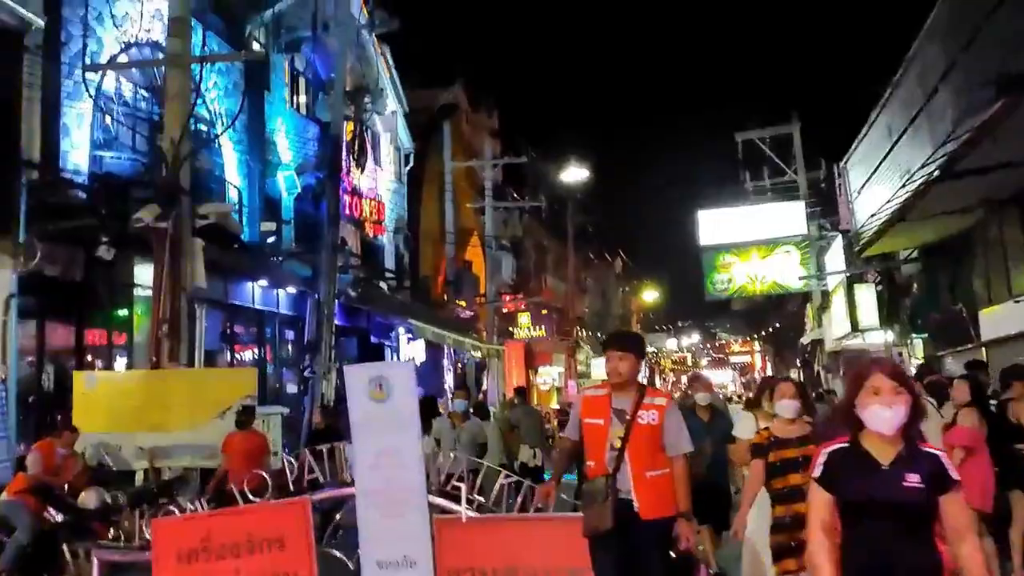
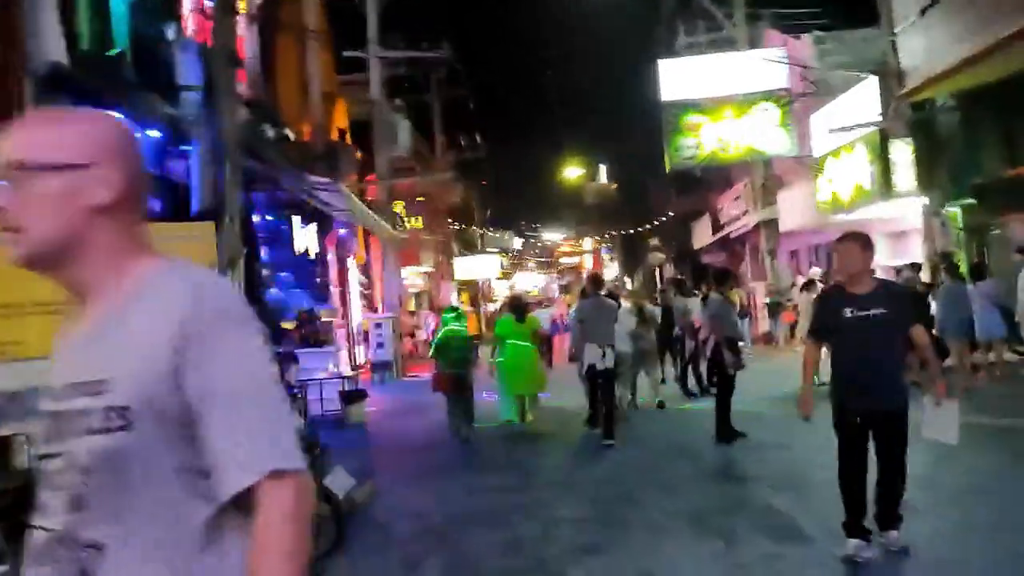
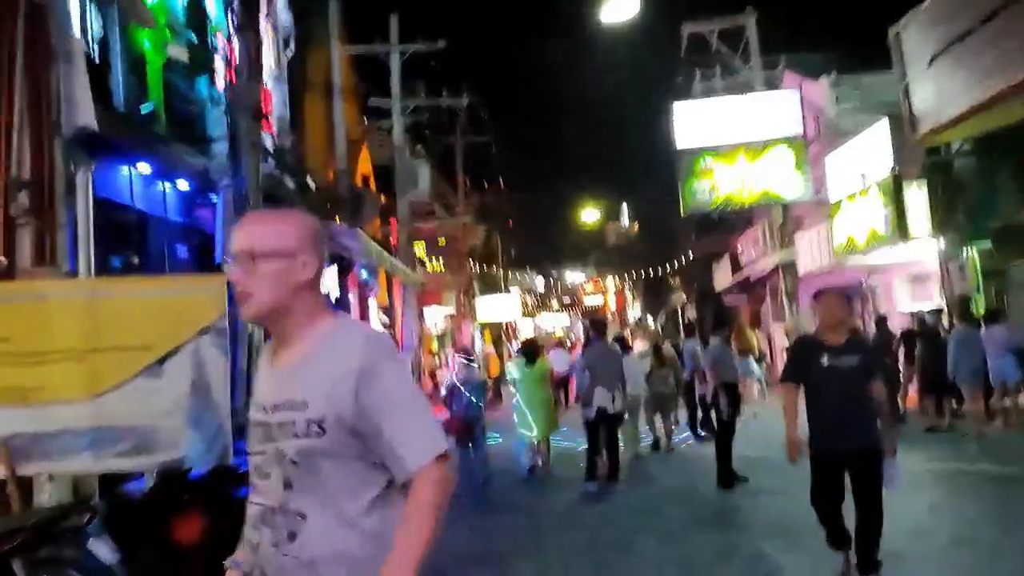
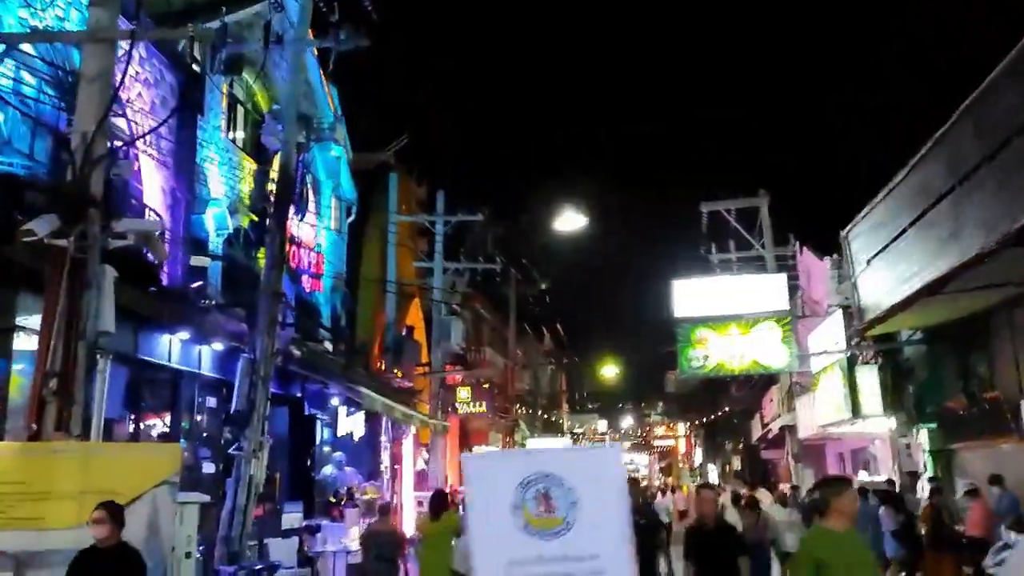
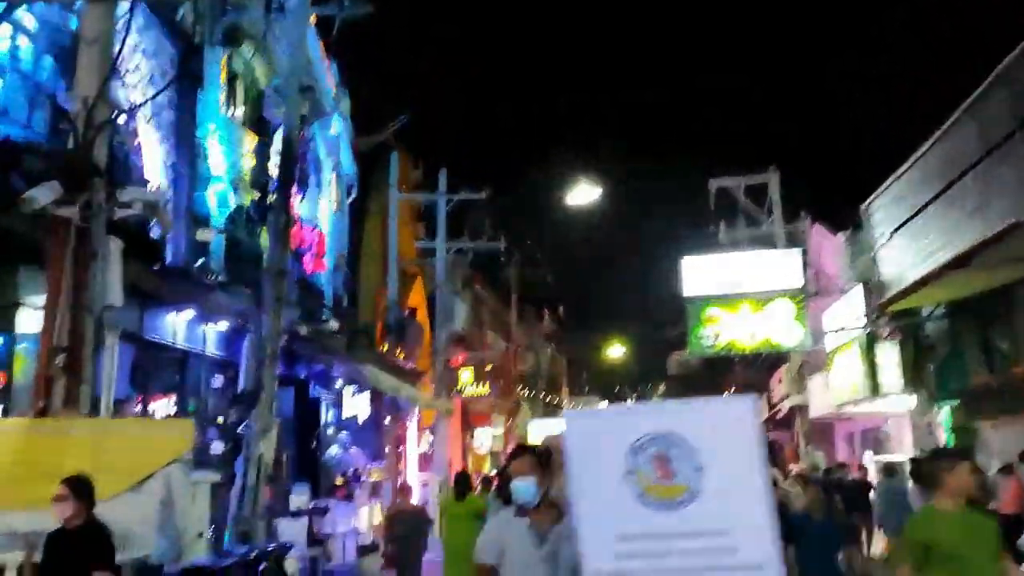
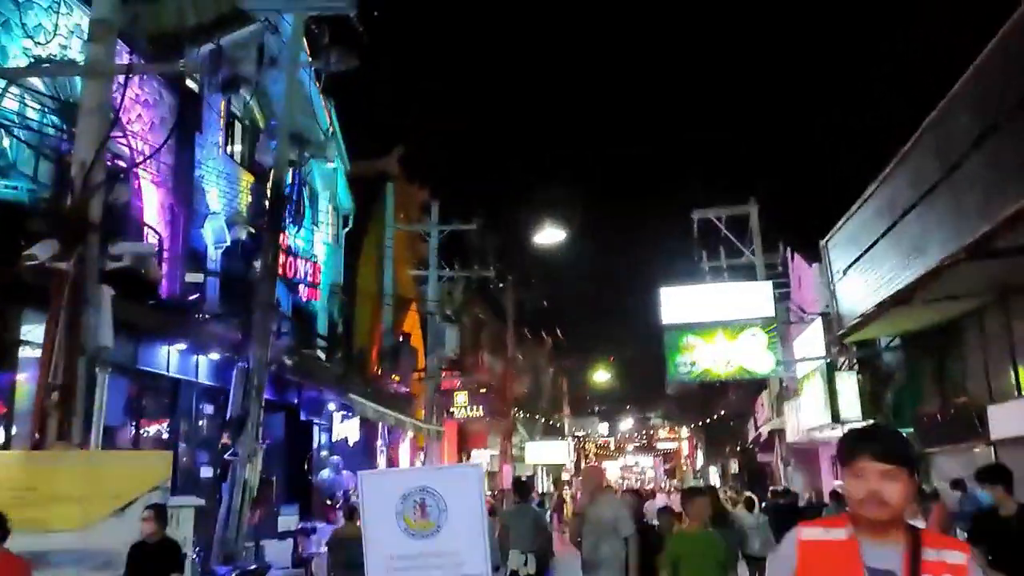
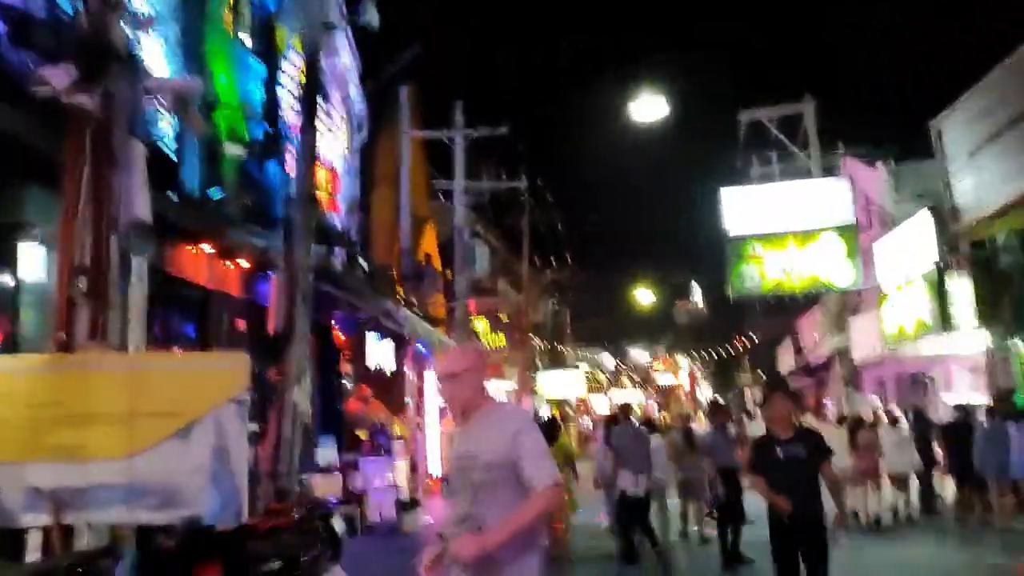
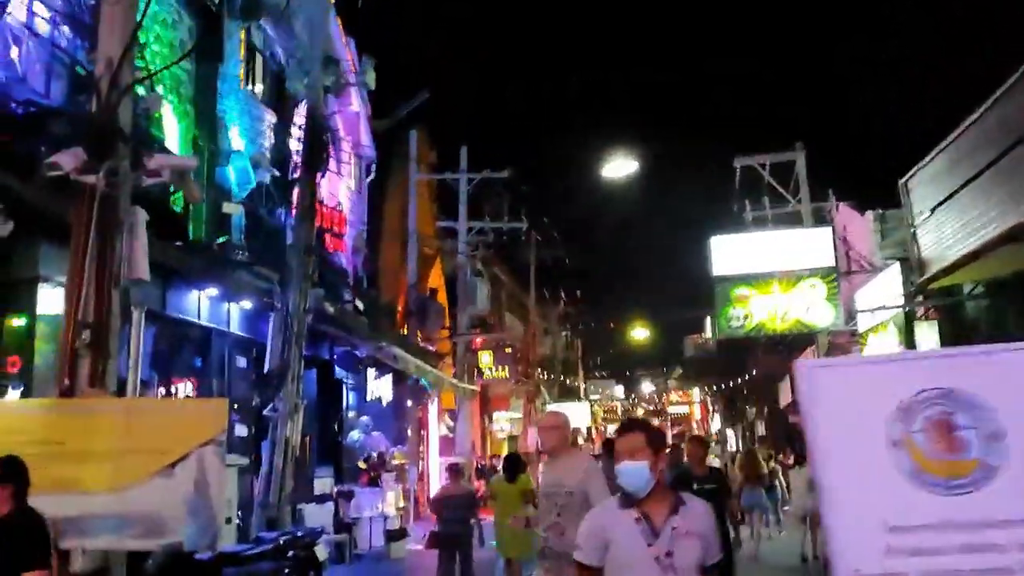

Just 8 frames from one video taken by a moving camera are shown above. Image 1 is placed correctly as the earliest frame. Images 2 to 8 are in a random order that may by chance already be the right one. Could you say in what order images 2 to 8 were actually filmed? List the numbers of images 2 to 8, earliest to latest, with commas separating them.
6, 4, 5, 8, 7, 3, 2
